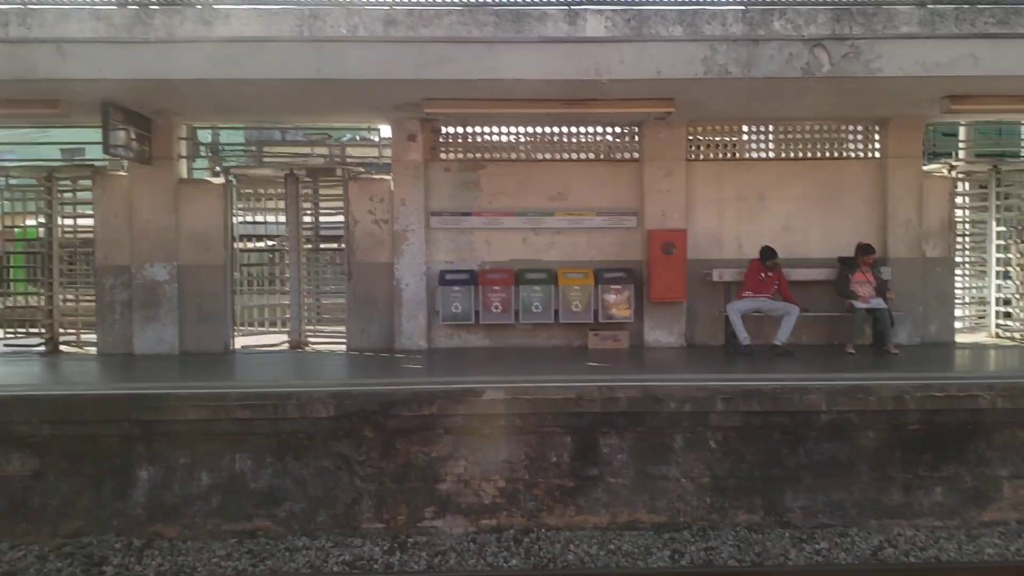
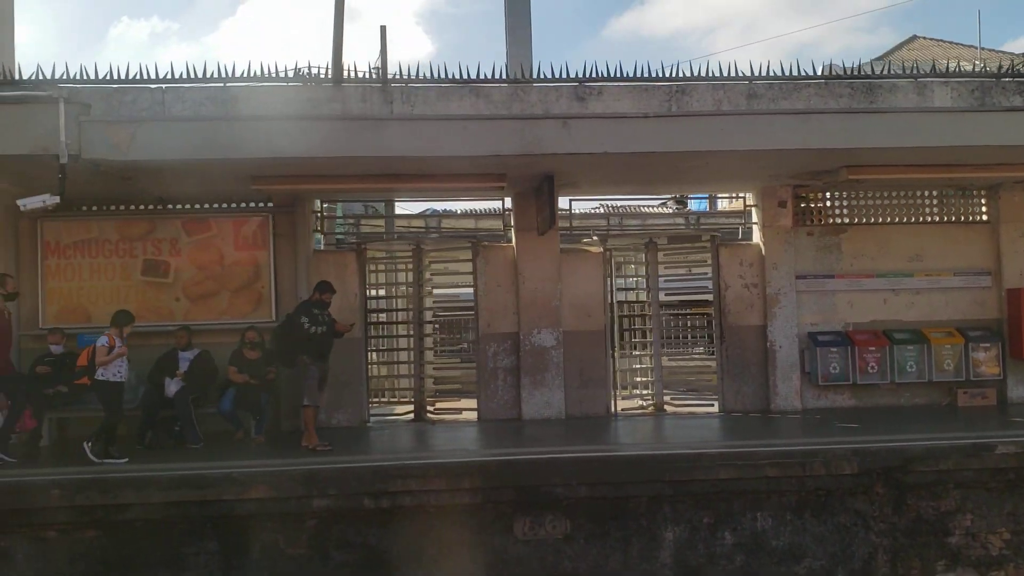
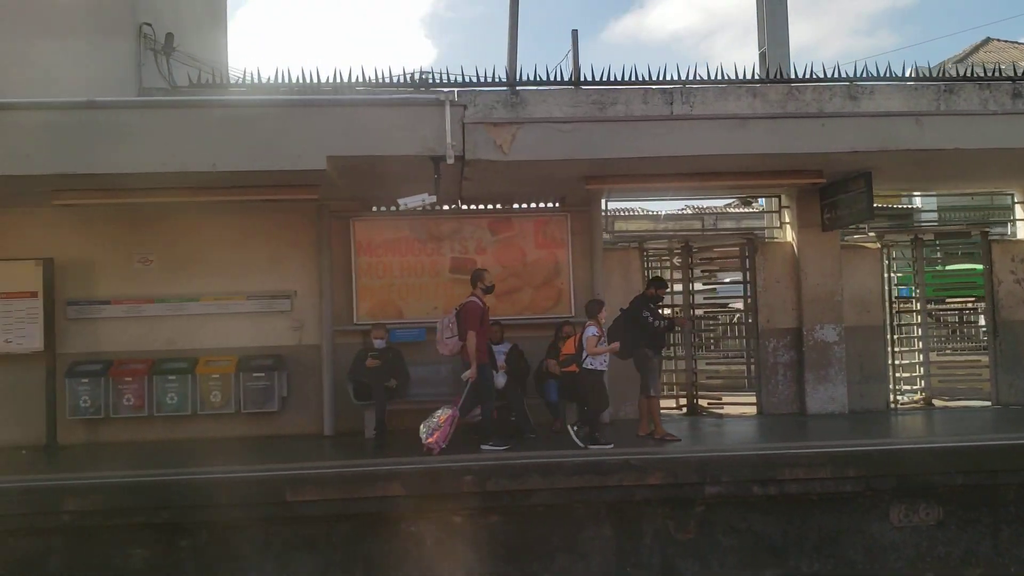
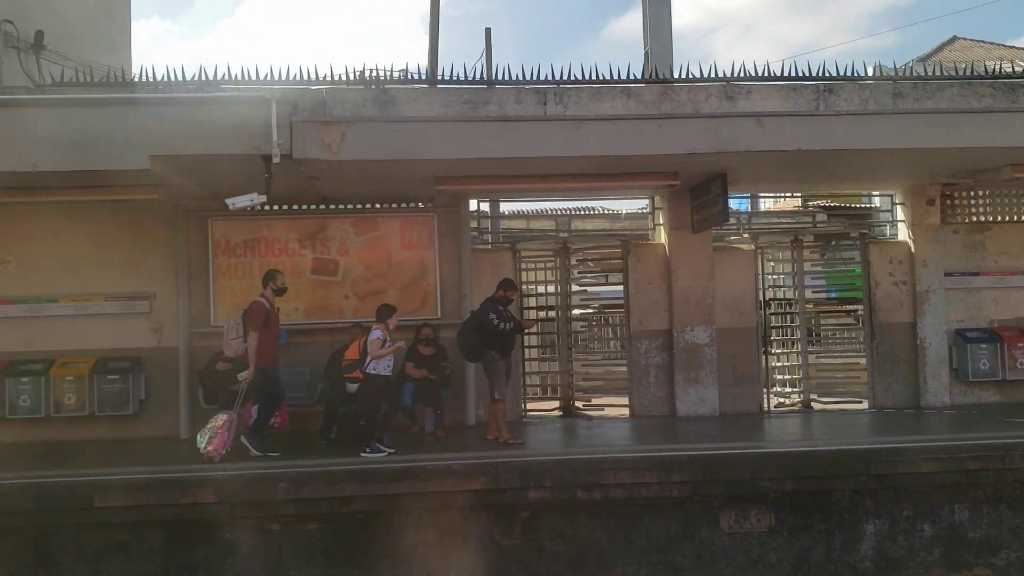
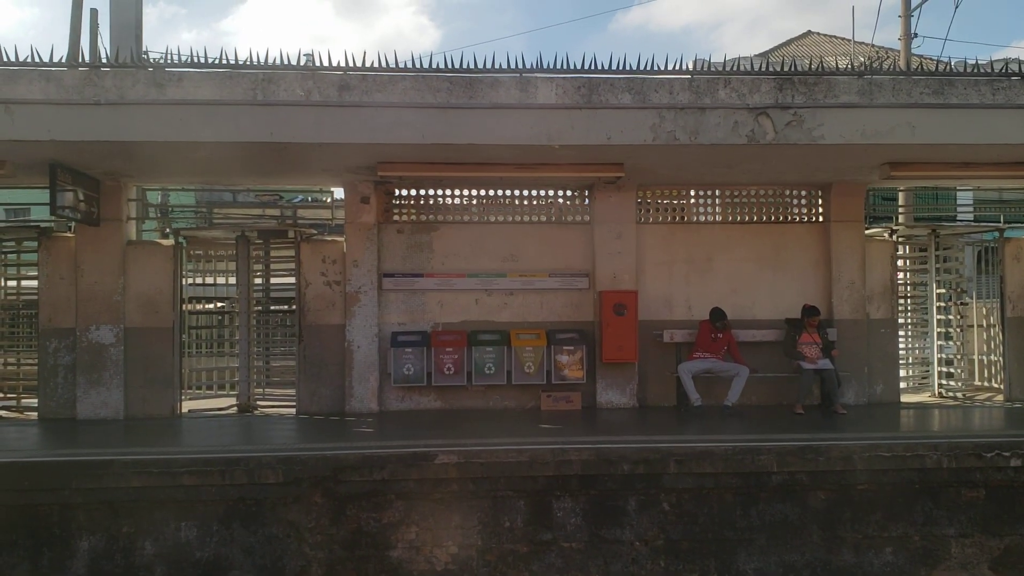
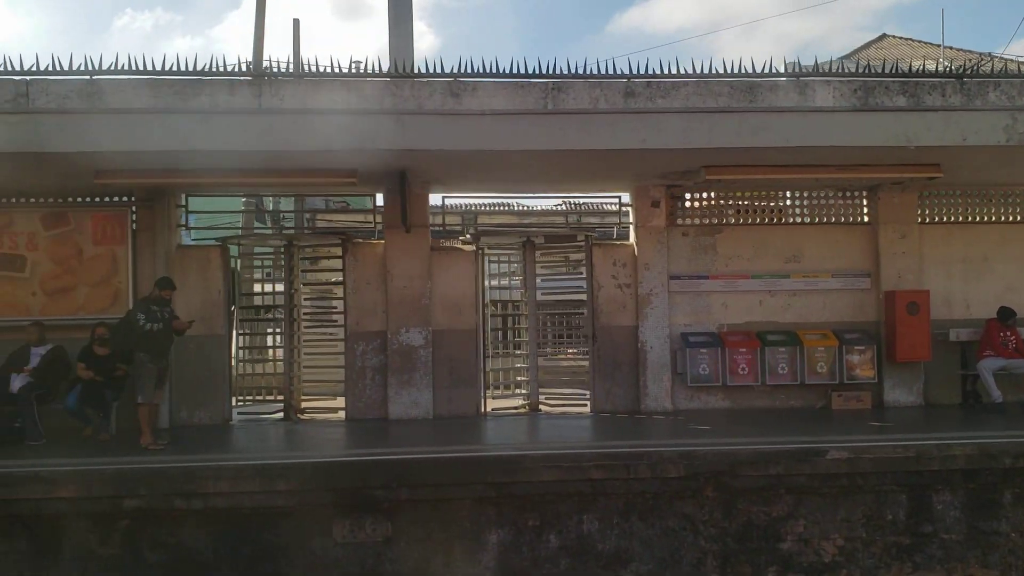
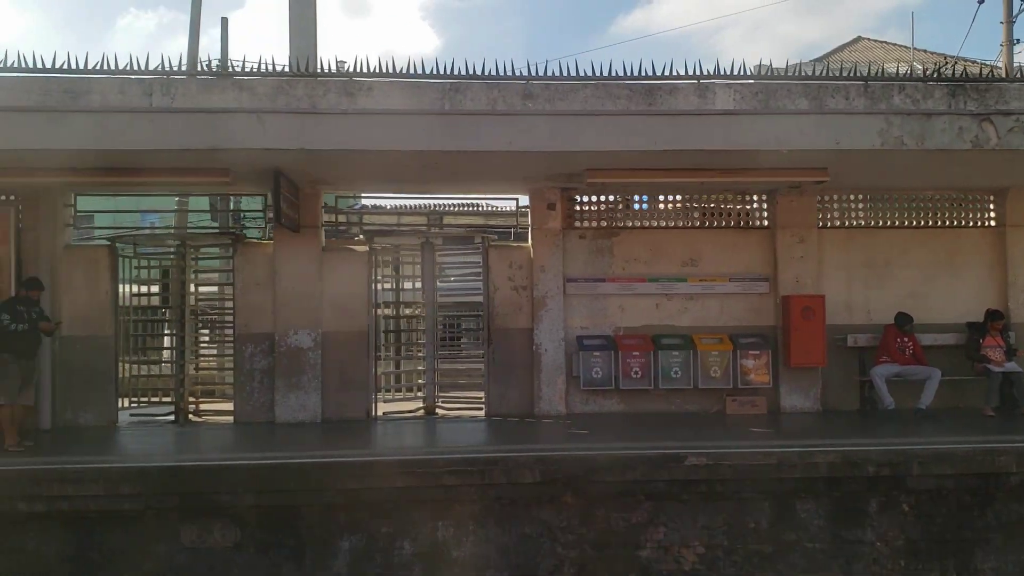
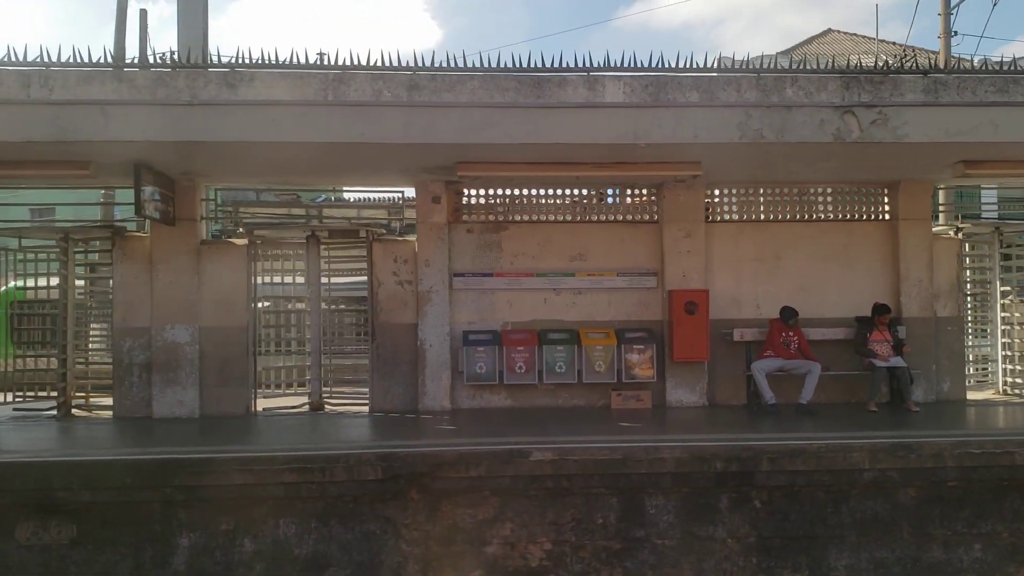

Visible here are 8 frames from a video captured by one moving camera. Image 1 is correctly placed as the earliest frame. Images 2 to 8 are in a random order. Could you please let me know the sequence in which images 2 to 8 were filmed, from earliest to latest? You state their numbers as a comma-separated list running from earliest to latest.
5, 8, 7, 6, 2, 4, 3
